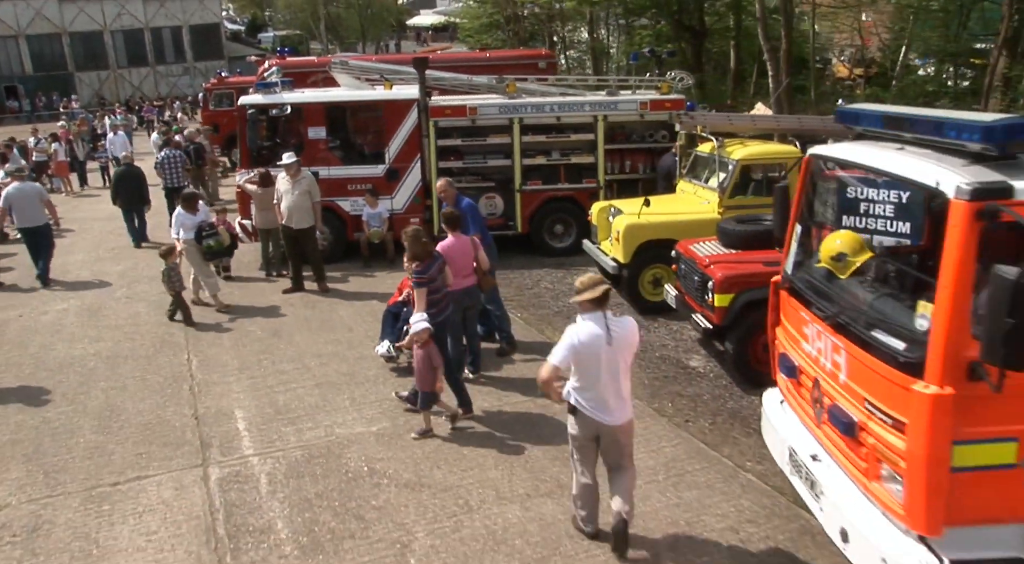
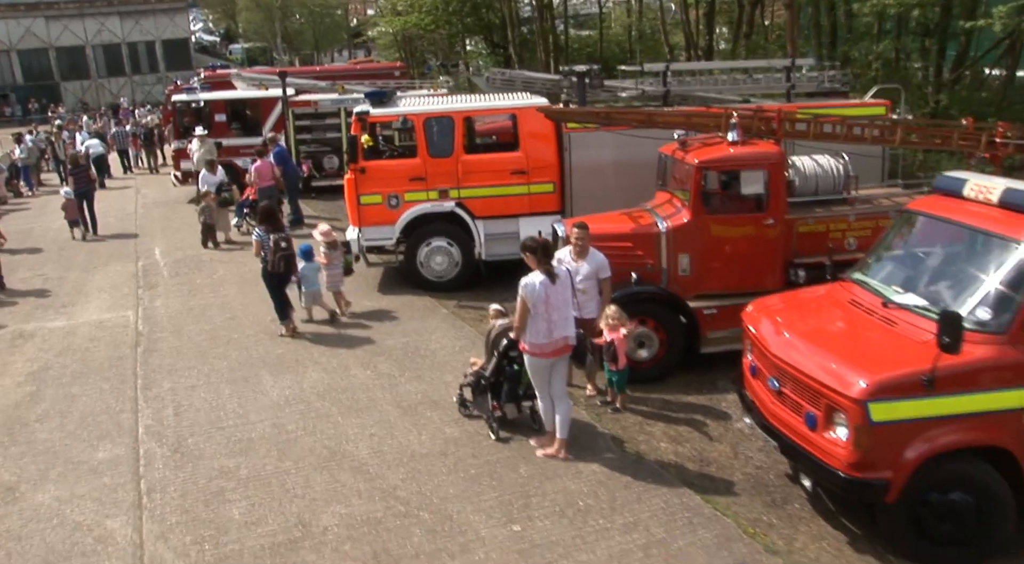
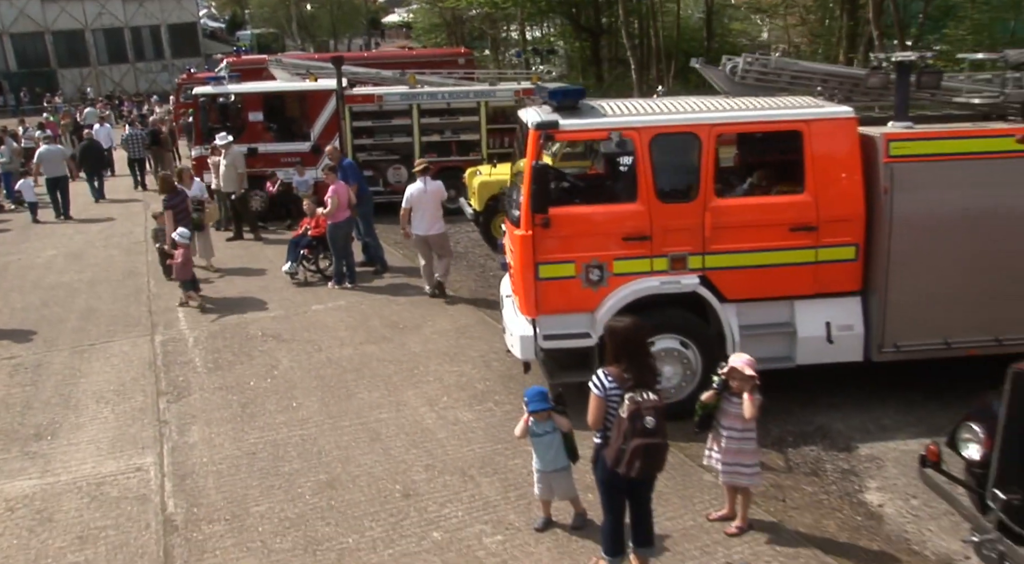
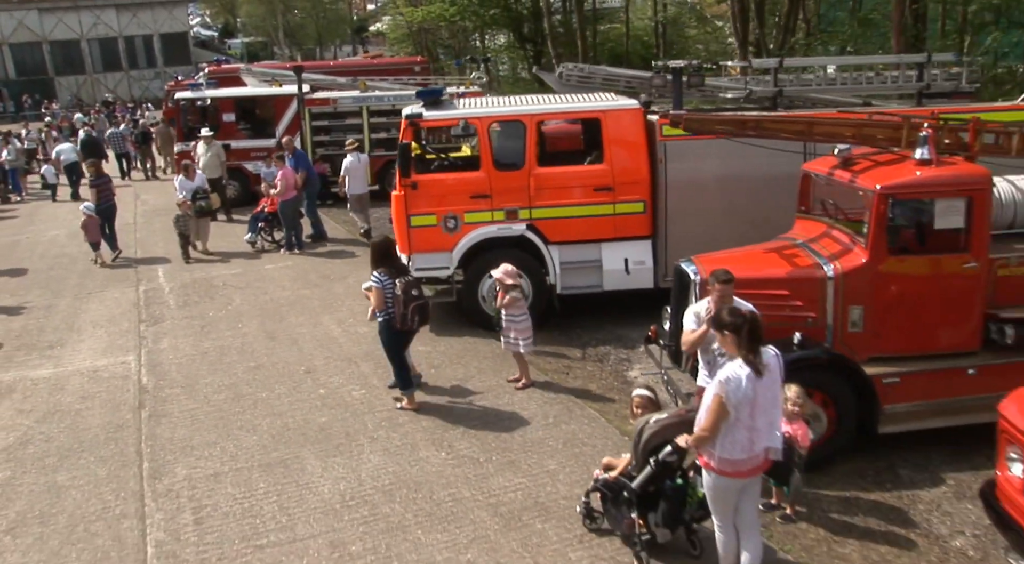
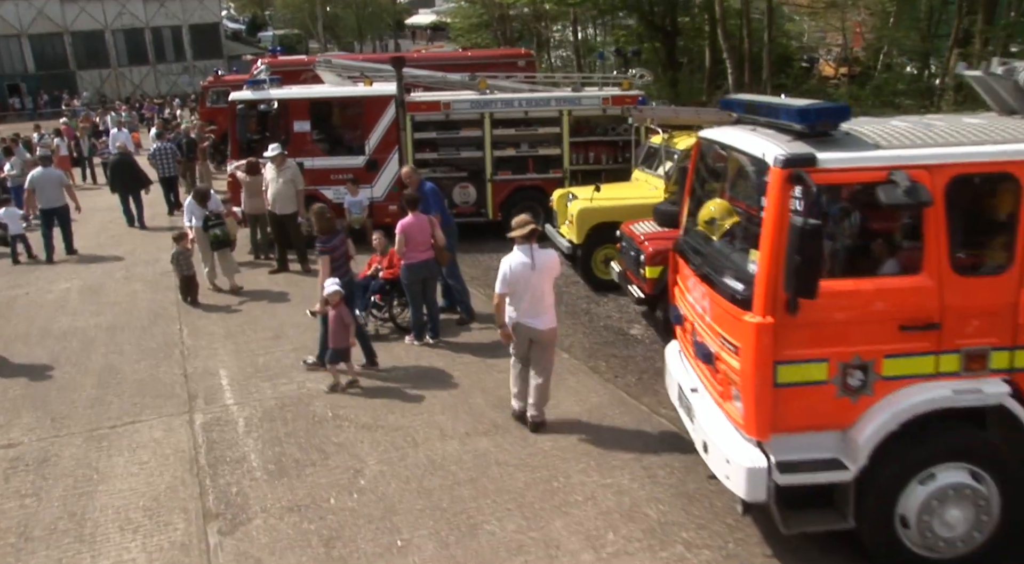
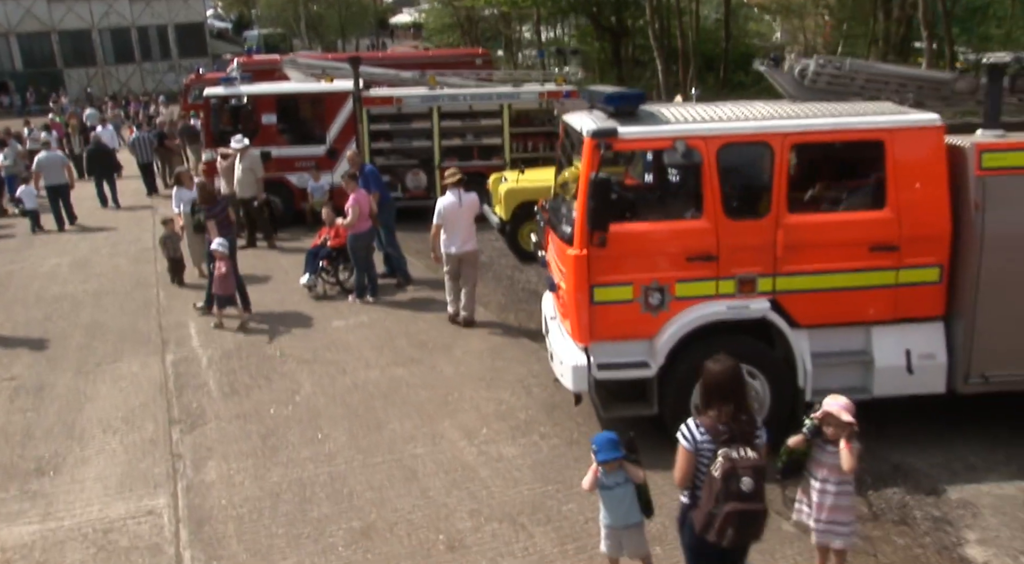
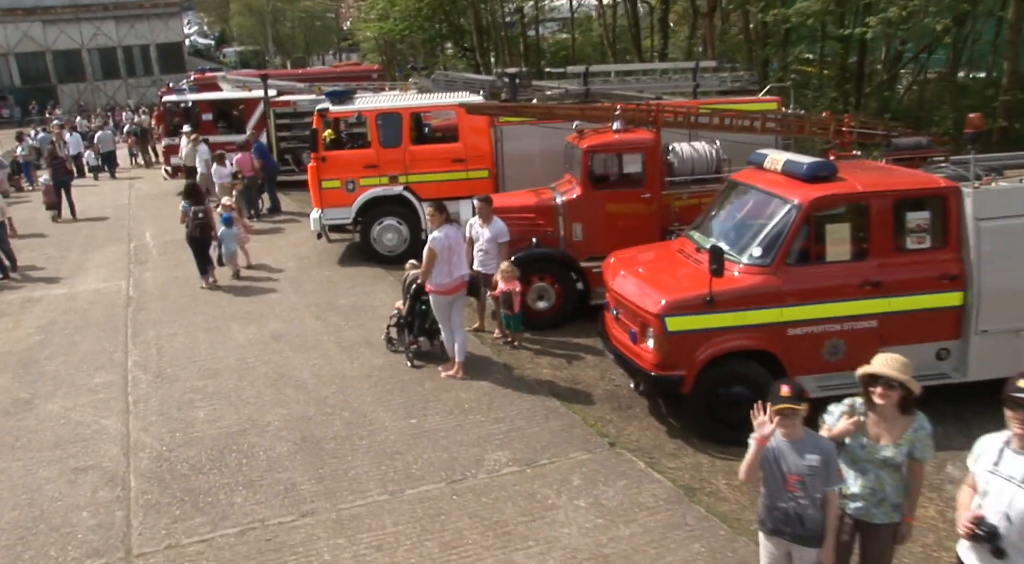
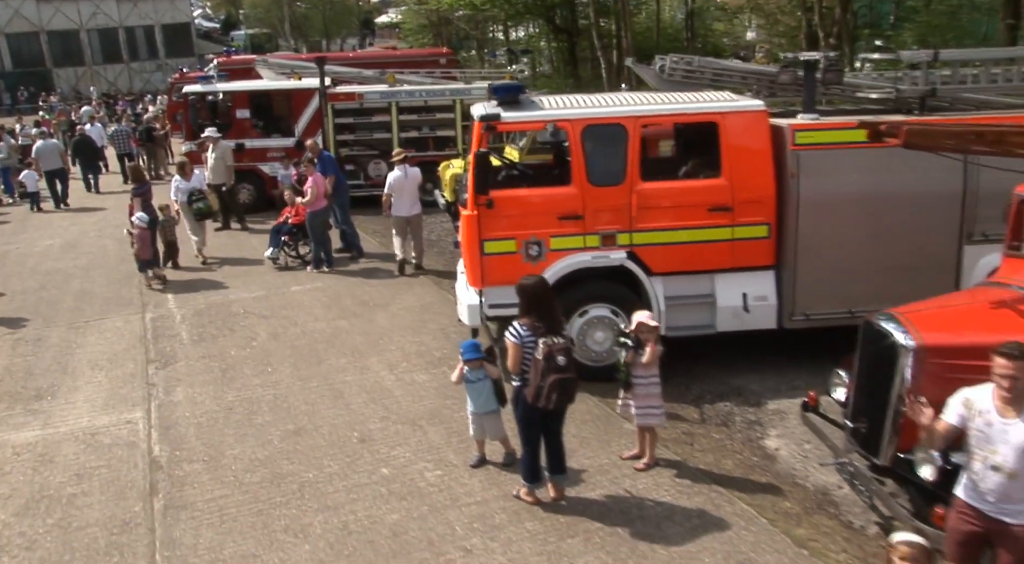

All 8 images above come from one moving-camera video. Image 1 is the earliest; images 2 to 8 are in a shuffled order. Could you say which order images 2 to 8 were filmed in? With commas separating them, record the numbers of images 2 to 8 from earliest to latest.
5, 6, 3, 8, 4, 2, 7
